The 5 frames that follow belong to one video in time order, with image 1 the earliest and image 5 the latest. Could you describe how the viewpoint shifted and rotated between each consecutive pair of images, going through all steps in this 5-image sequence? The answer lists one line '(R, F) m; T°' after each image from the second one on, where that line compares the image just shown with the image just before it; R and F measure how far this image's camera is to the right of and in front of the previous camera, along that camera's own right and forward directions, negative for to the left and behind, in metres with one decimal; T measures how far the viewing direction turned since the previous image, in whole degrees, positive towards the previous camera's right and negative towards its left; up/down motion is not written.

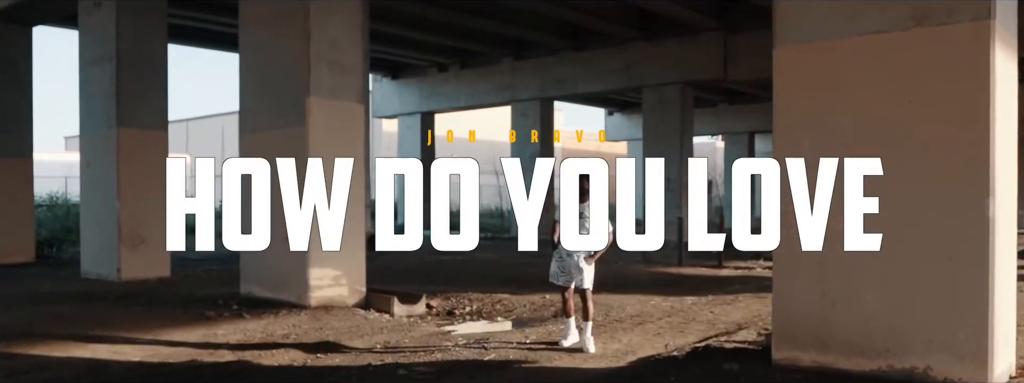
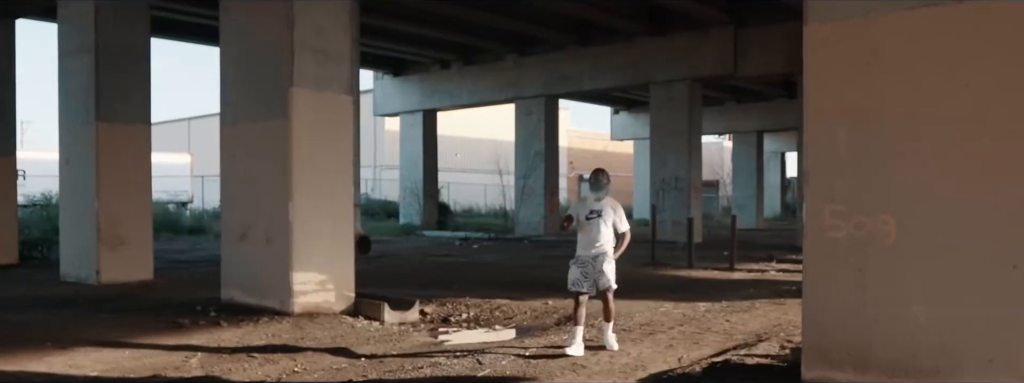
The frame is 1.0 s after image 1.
(+0.1, +0.7) m; 0°
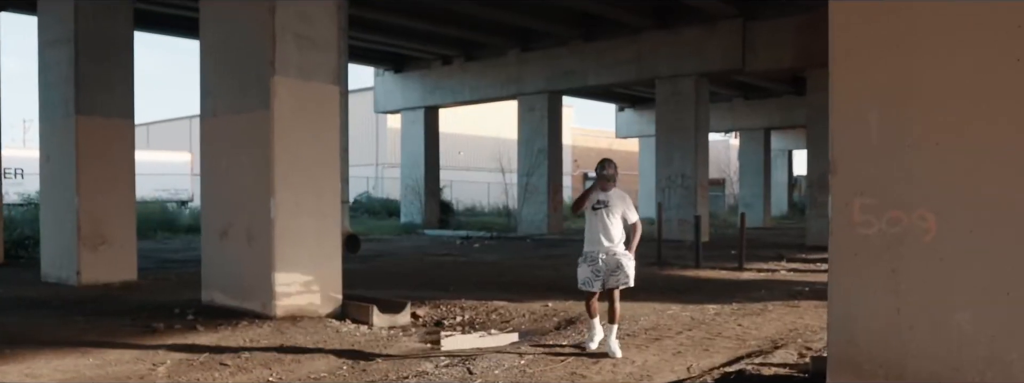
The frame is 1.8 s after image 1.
(+0.1, +0.6) m; 0°
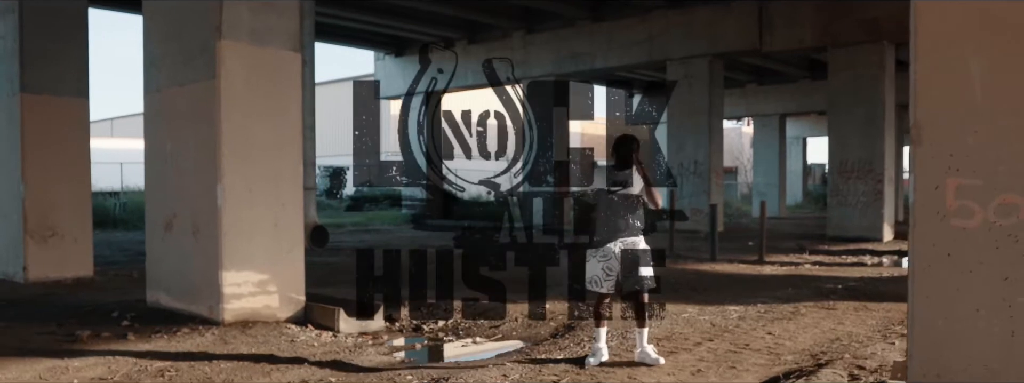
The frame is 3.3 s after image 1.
(+0.2, +1.3) m; -1°
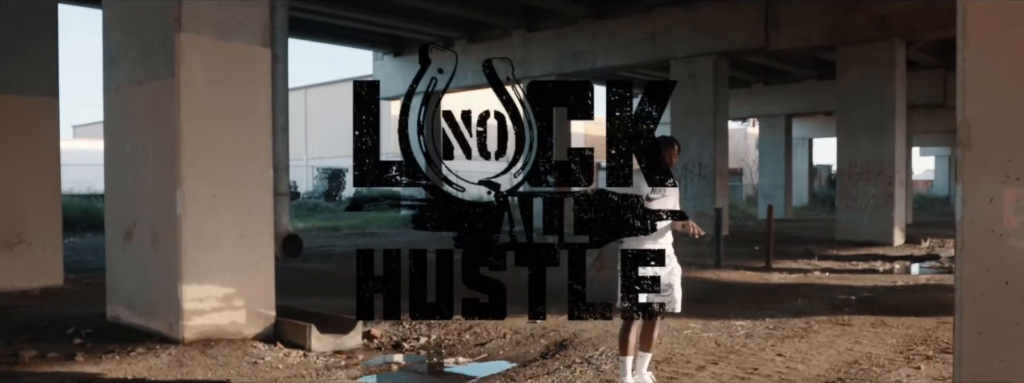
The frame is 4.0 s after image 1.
(+0.1, +0.6) m; 0°
